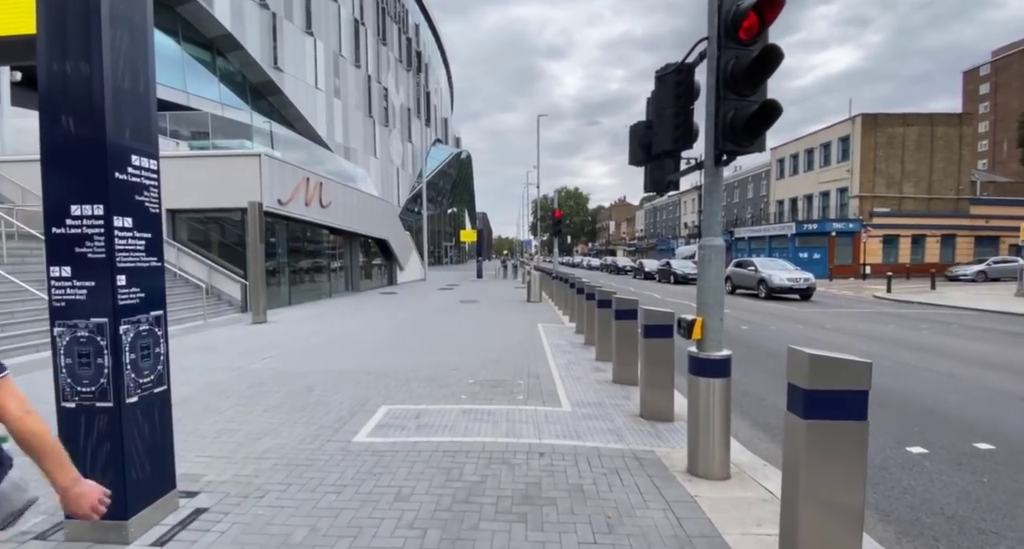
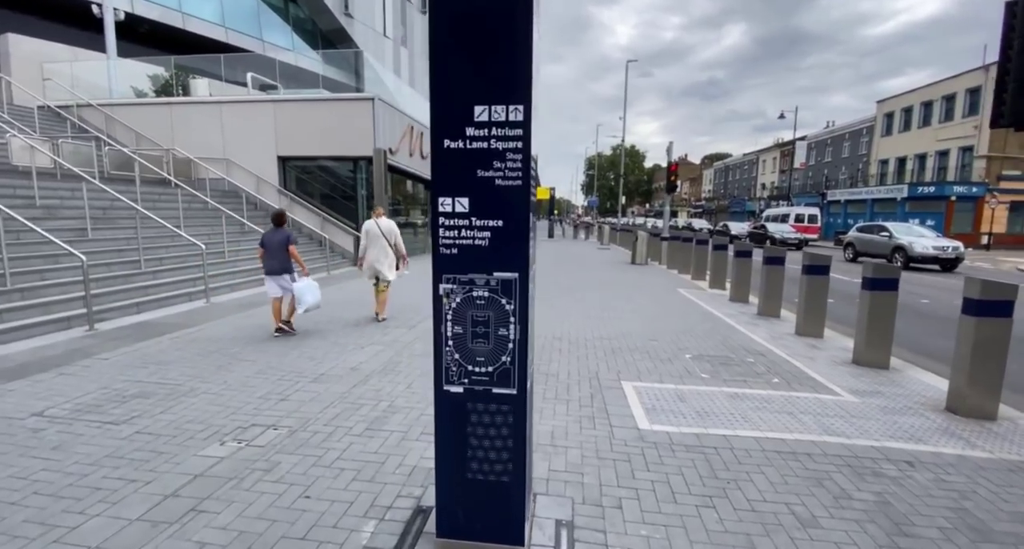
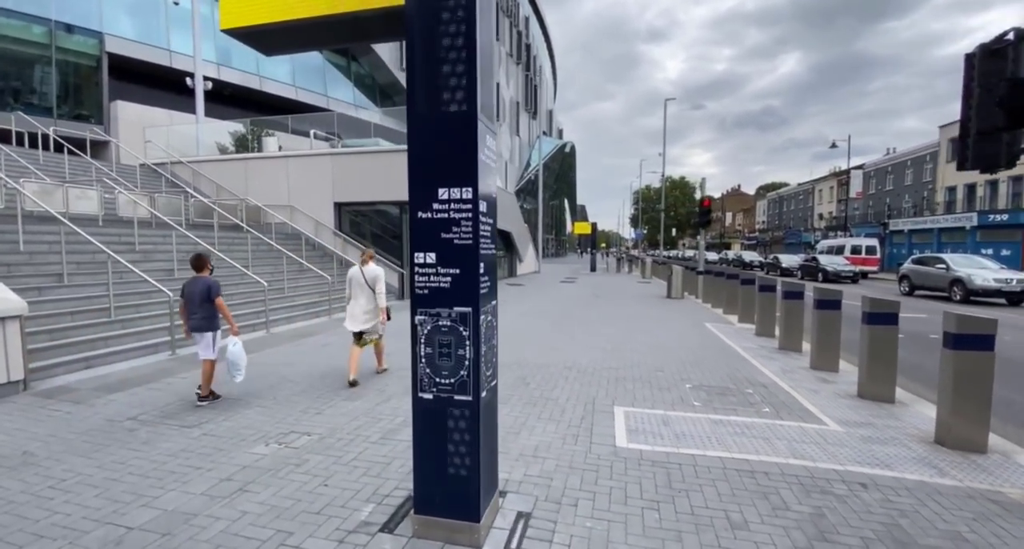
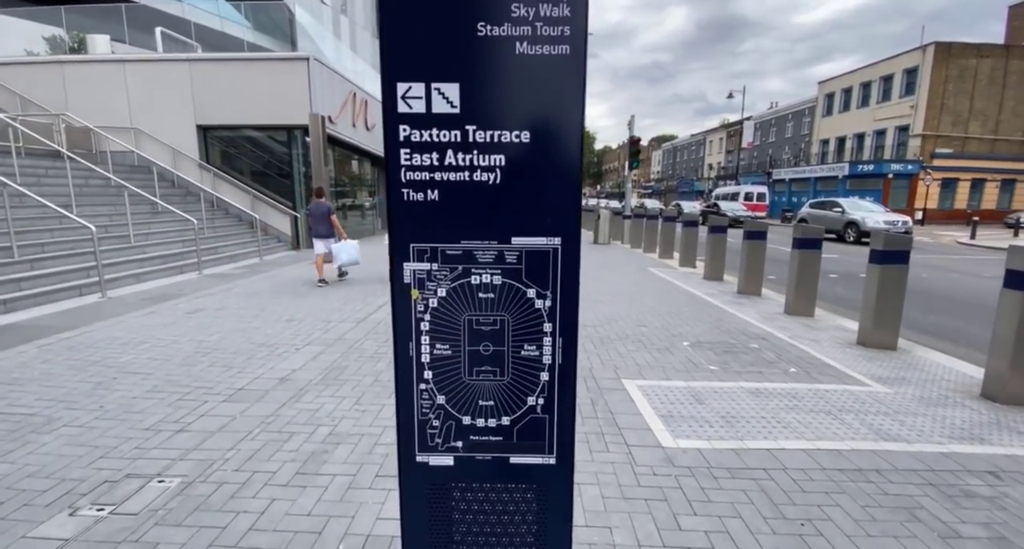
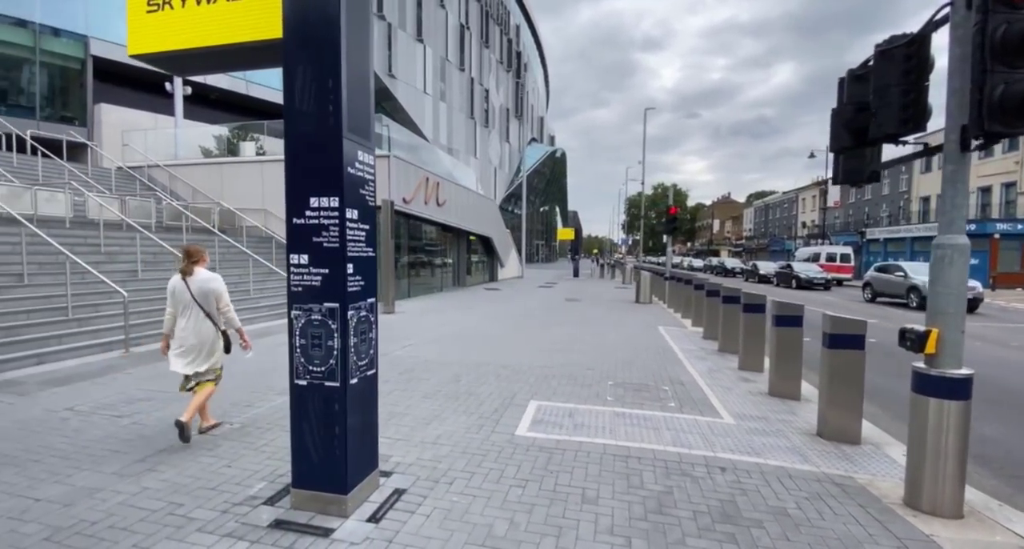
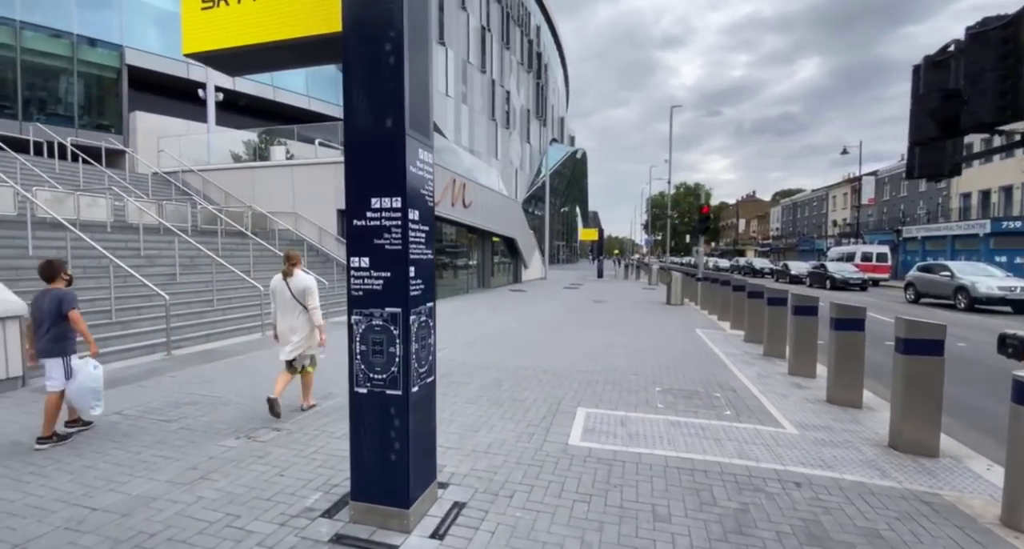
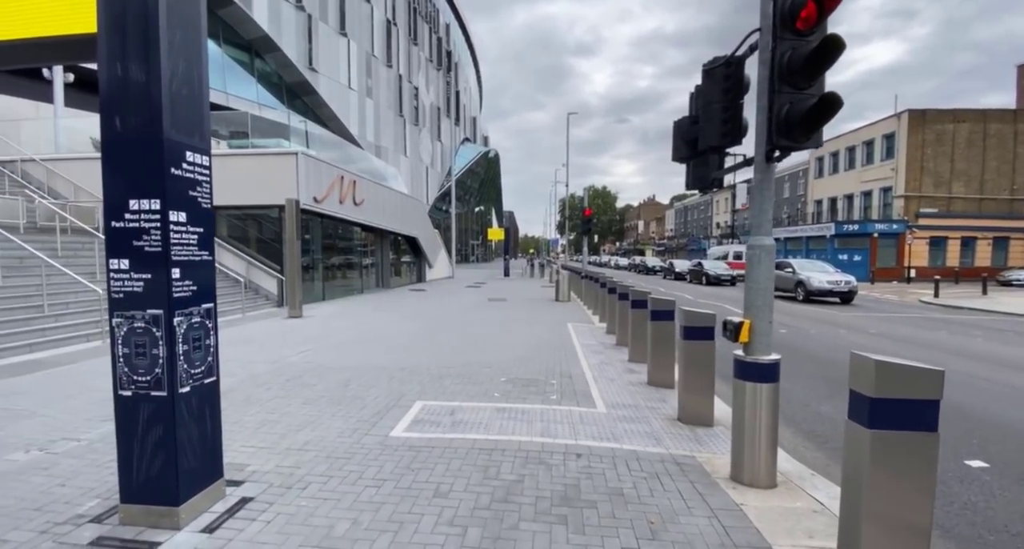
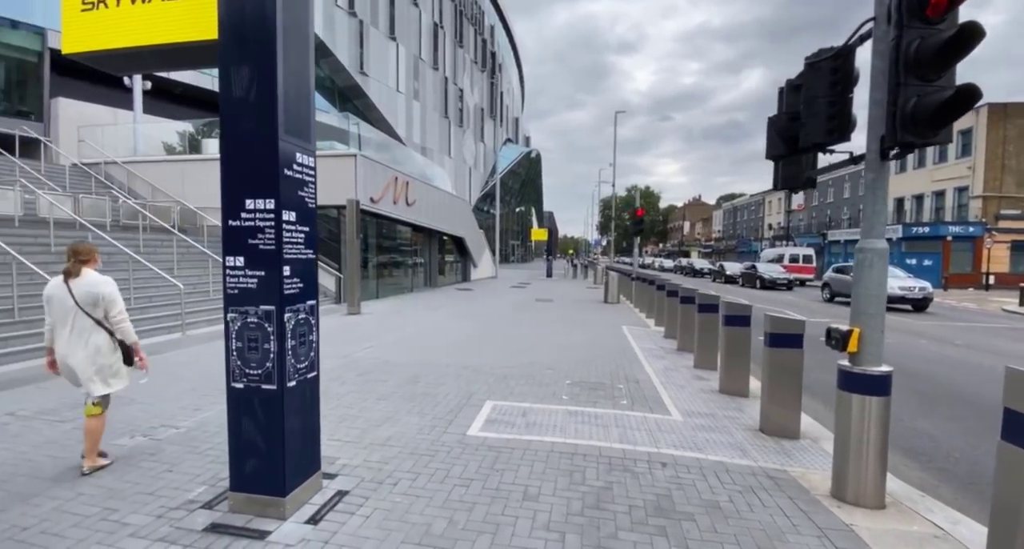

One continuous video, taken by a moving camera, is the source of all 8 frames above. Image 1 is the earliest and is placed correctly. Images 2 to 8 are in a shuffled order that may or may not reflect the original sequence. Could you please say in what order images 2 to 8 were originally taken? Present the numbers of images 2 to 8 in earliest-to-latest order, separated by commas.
7, 8, 5, 6, 3, 2, 4
